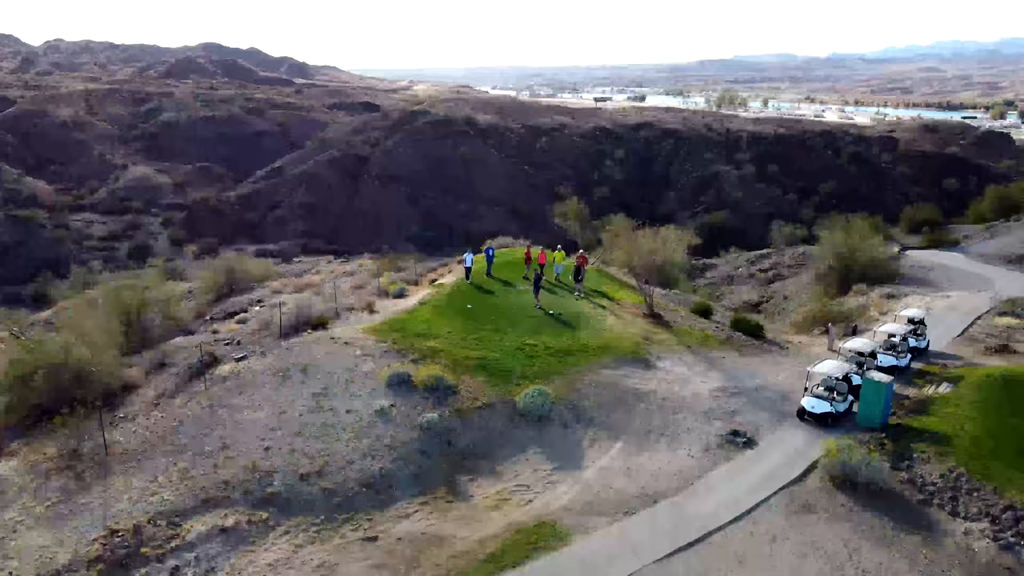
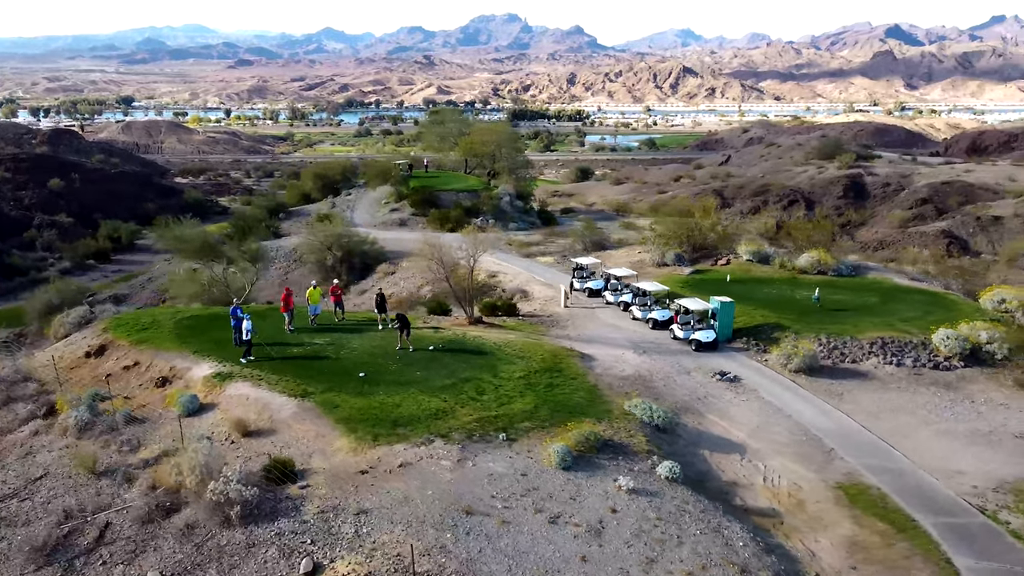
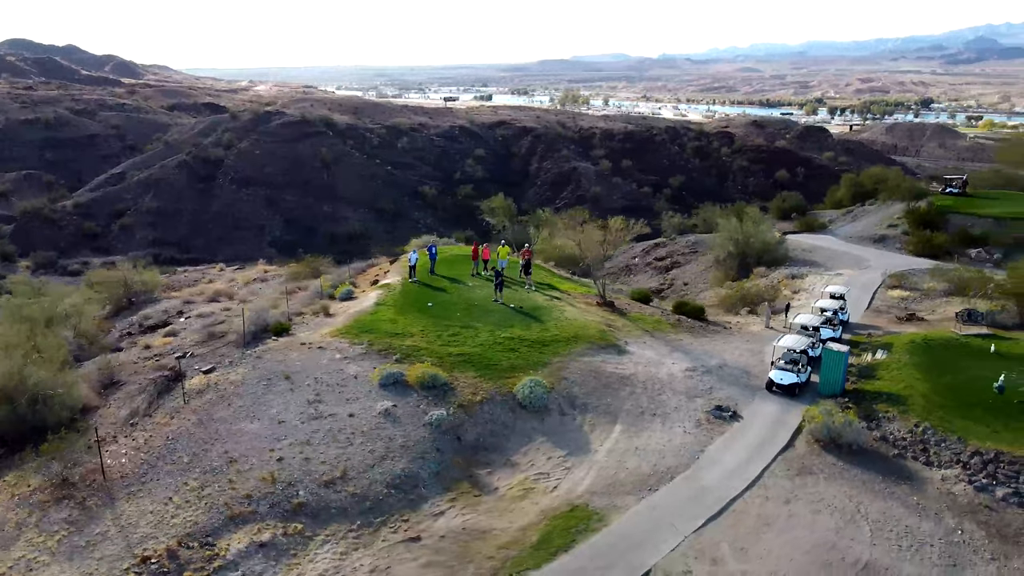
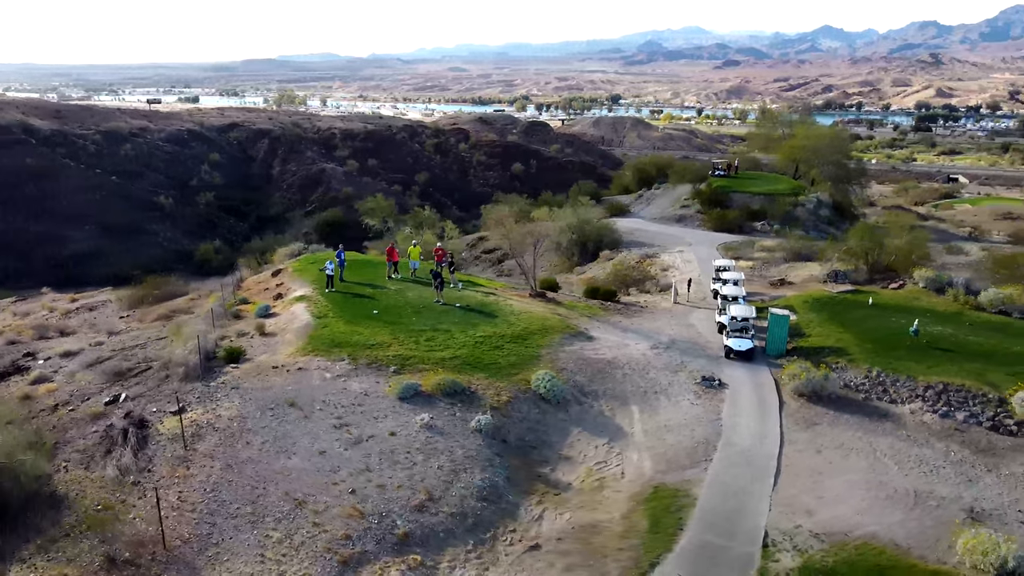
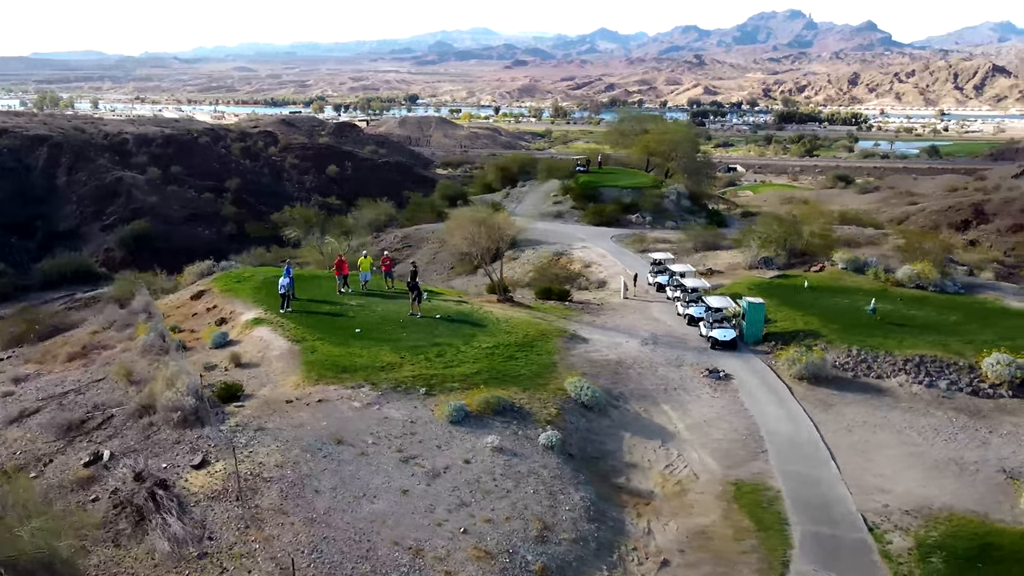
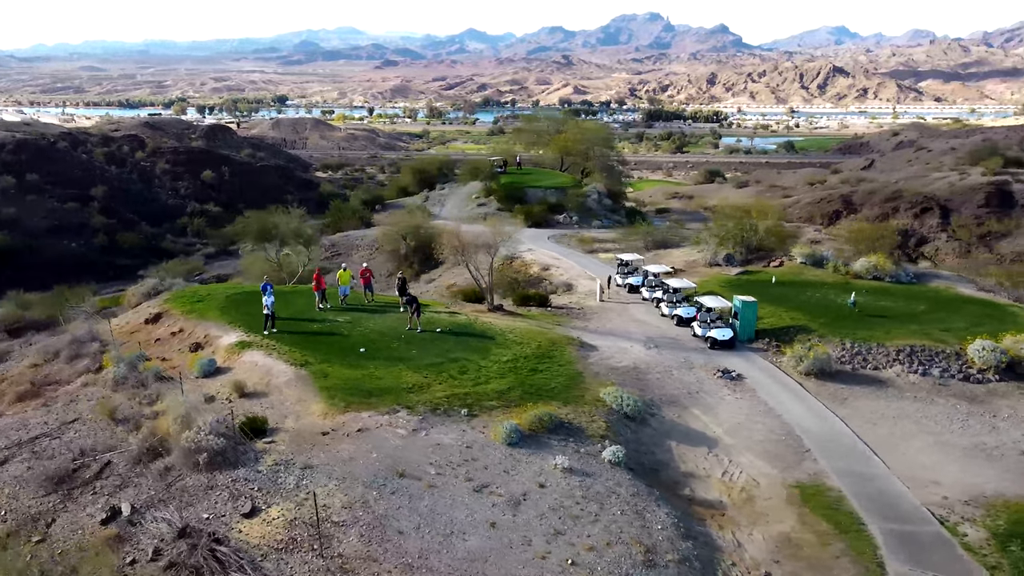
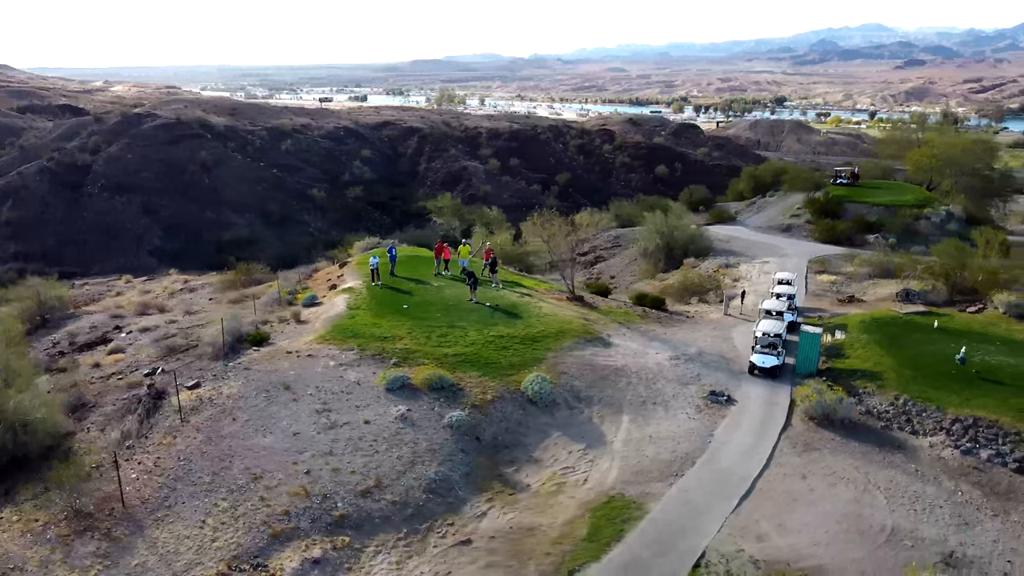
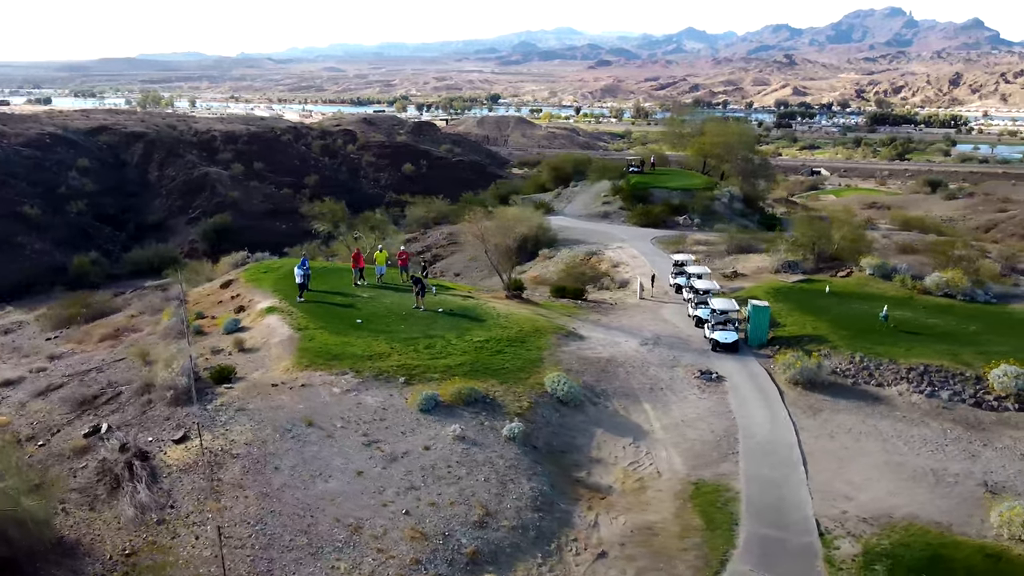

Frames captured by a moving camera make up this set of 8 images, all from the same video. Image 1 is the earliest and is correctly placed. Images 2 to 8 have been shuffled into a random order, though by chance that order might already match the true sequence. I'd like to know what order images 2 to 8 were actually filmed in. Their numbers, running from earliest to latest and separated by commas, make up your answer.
3, 7, 4, 8, 5, 6, 2
